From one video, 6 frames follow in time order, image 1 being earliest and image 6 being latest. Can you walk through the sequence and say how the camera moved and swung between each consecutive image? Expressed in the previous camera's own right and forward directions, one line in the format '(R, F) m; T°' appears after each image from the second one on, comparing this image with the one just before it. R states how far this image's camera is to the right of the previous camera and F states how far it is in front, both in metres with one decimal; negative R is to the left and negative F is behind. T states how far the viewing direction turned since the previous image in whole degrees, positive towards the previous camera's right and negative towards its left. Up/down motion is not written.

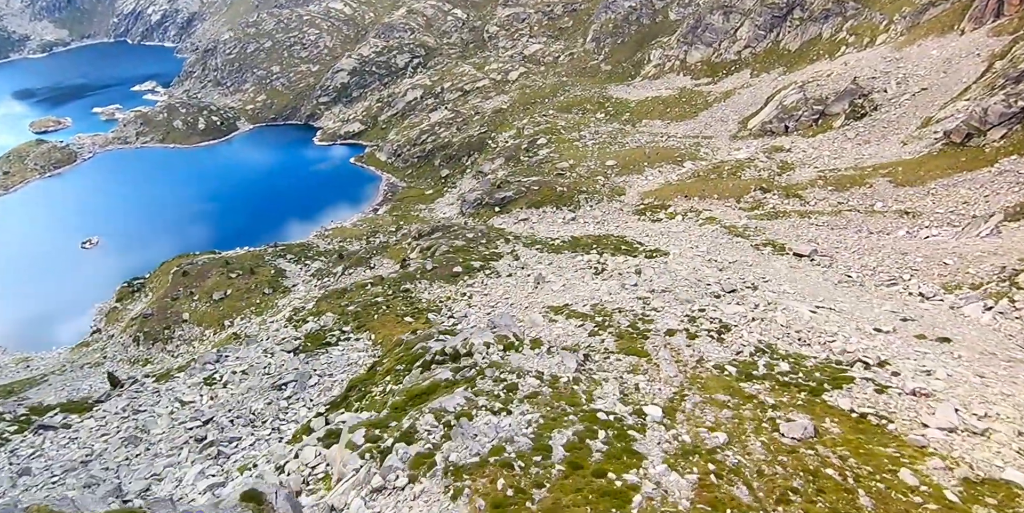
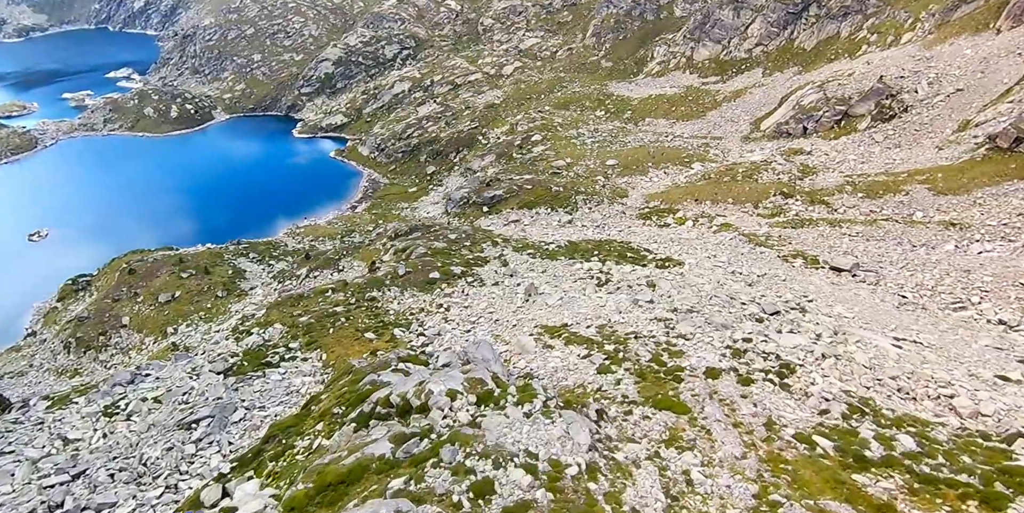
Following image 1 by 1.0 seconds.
(+0.3, +9.0) m; +1°
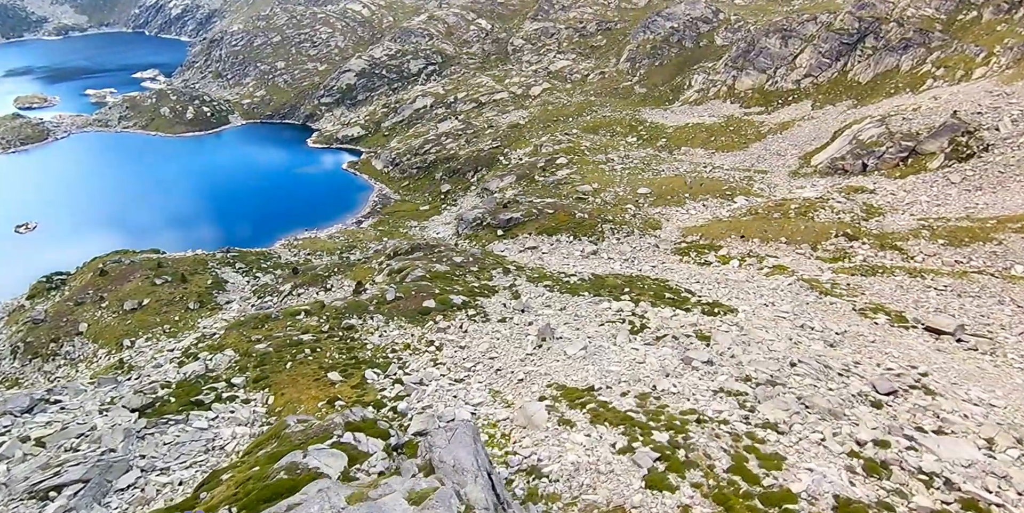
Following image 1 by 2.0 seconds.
(+0.2, +9.1) m; -2°
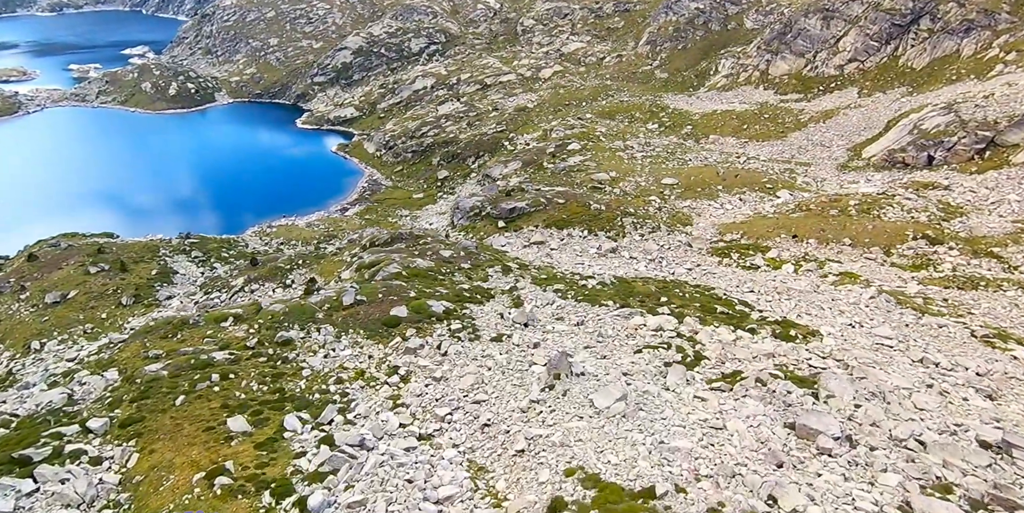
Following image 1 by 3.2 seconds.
(+0.1, +10.9) m; 0°
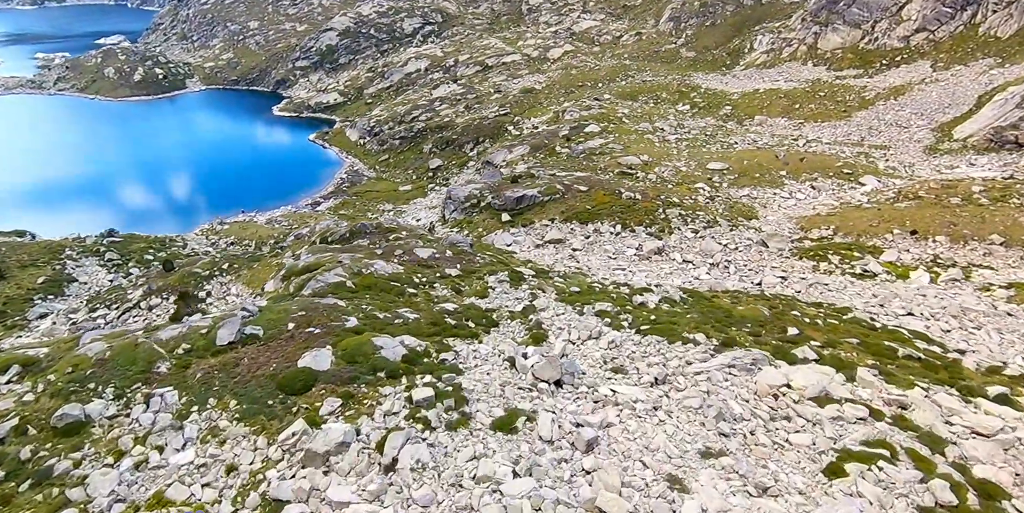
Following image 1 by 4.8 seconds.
(-0.6, +14.3) m; 0°
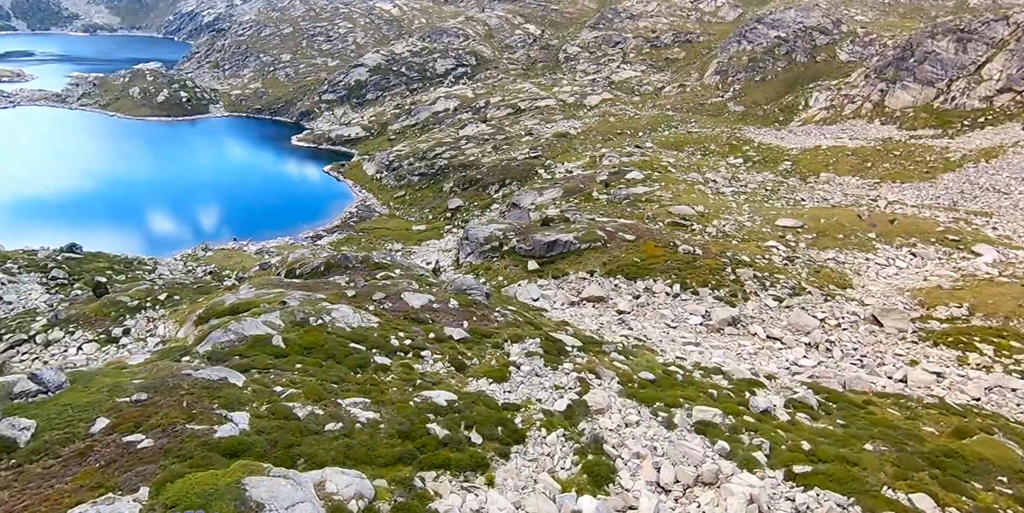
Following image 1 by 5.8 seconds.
(-0.6, +9.1) m; -2°
